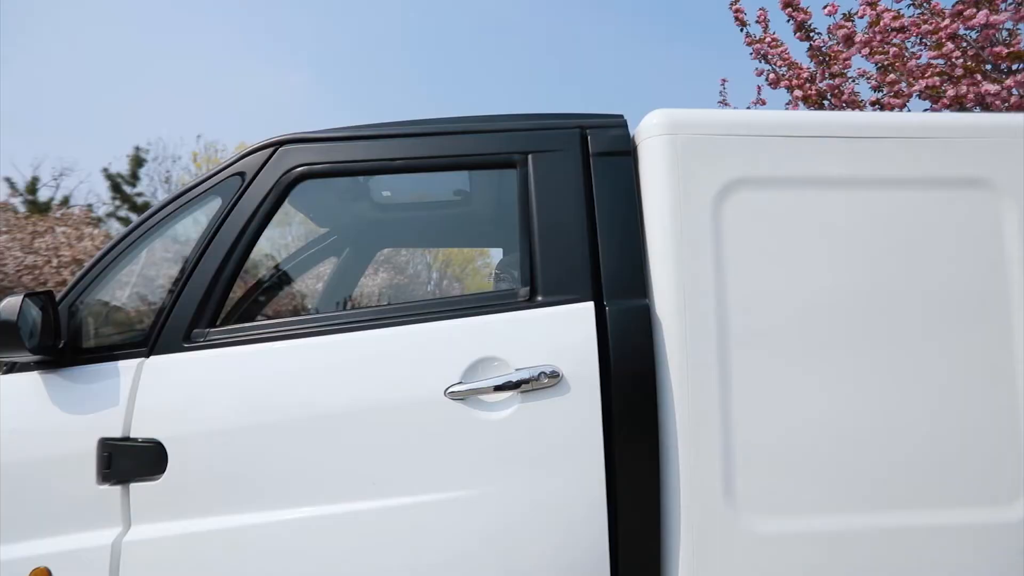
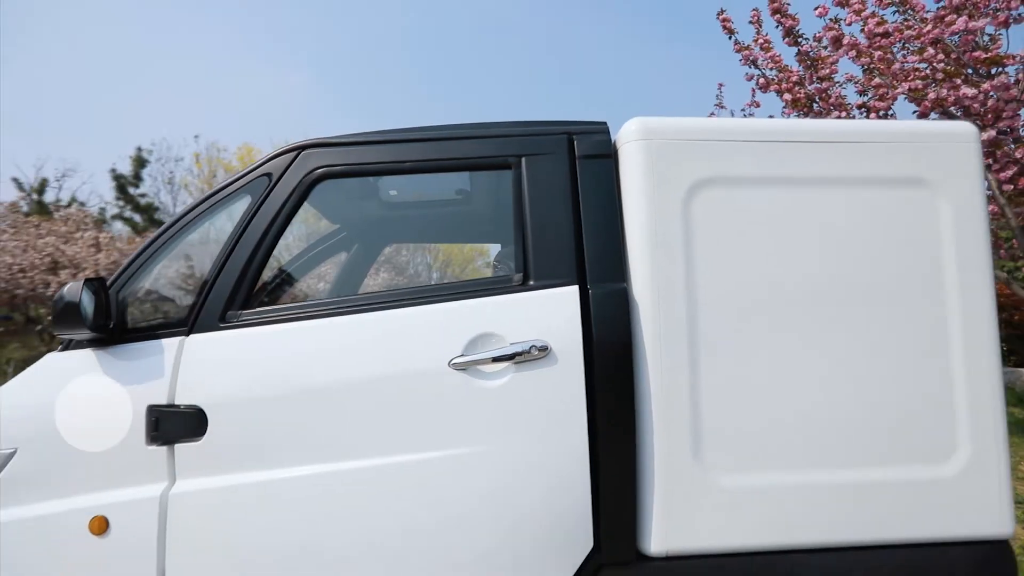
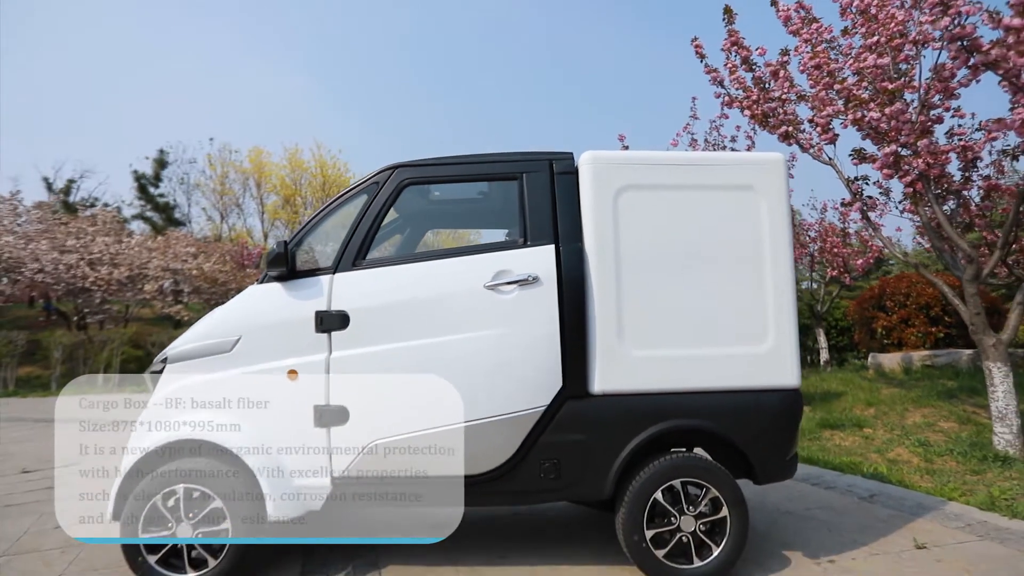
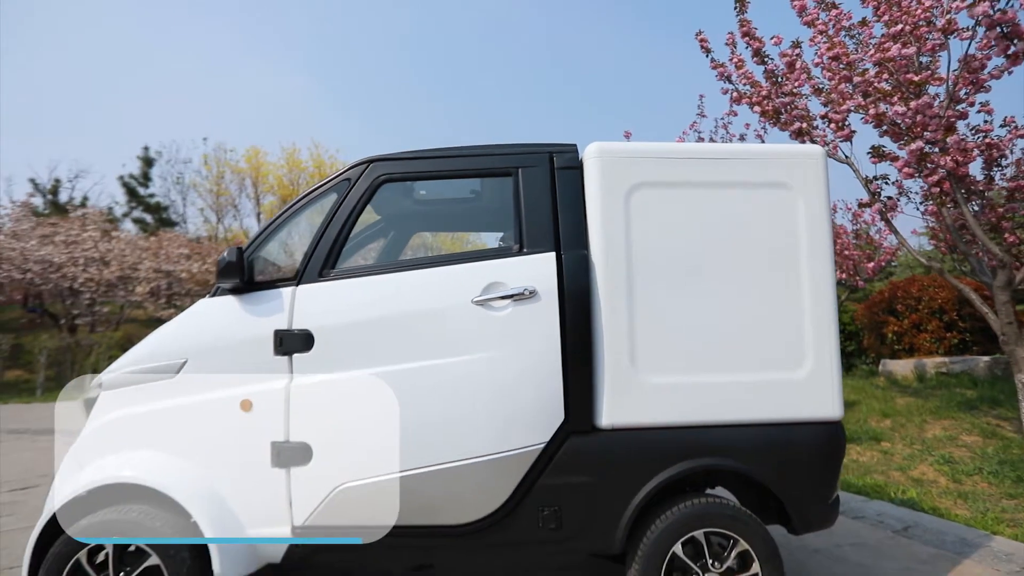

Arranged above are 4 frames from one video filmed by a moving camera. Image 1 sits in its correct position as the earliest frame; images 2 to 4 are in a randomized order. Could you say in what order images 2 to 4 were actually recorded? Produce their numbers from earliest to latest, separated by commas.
2, 4, 3
